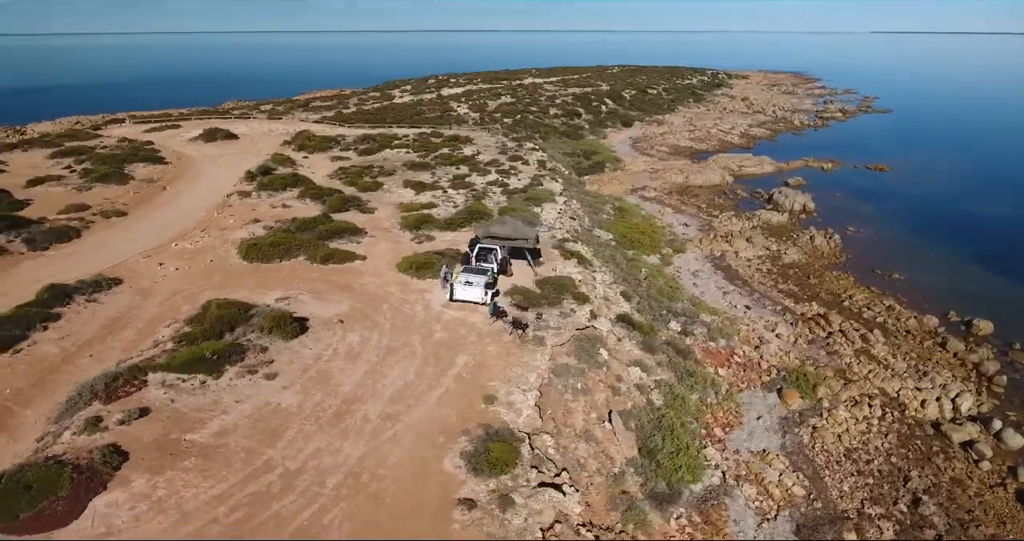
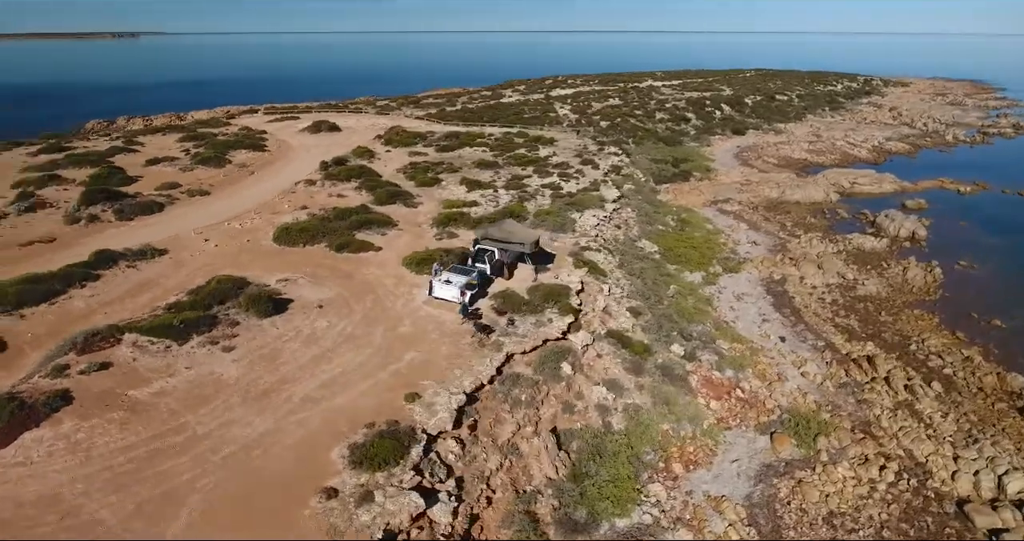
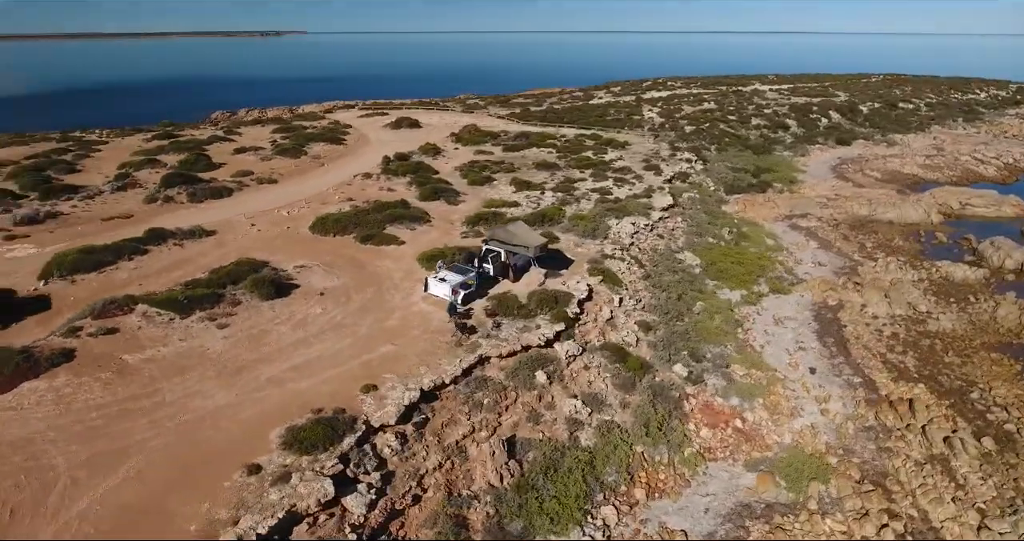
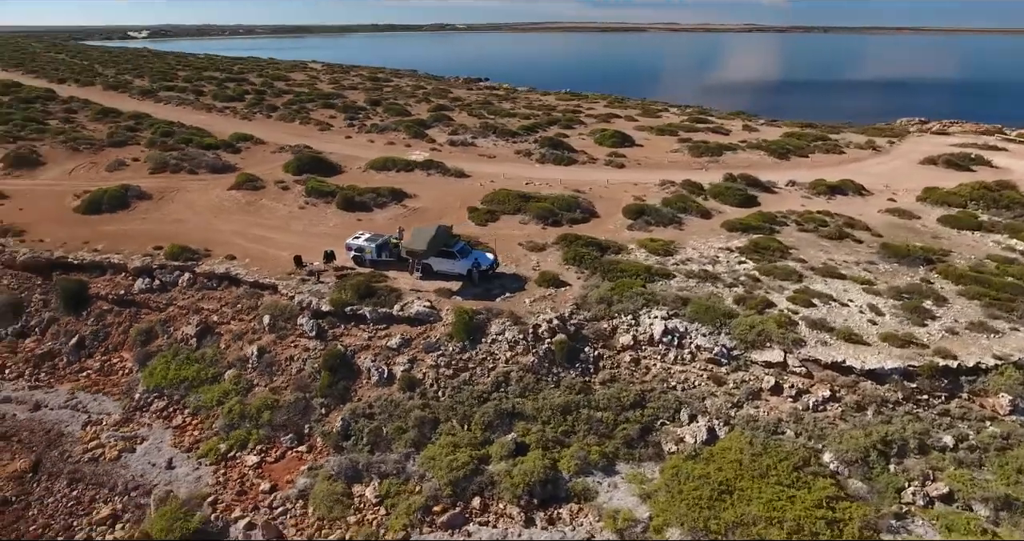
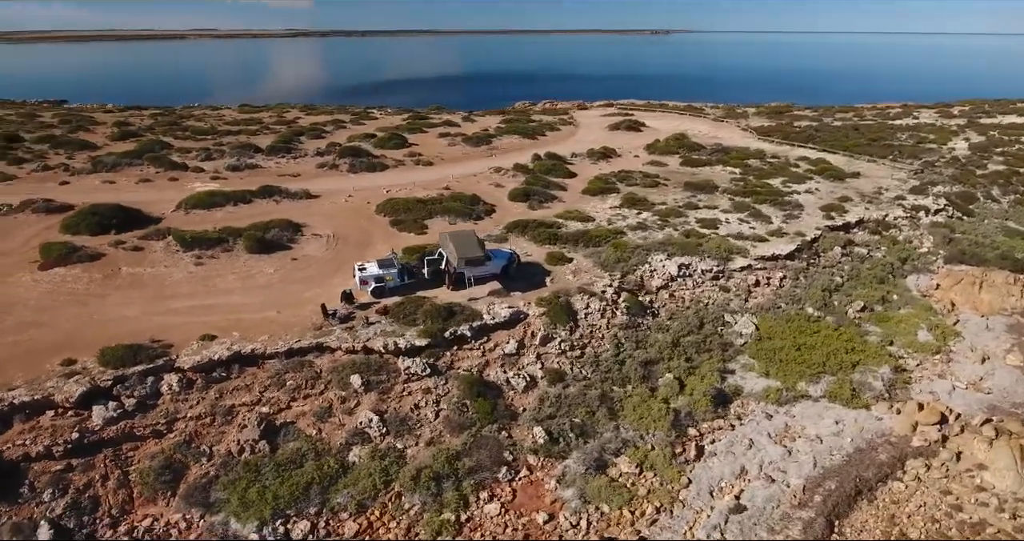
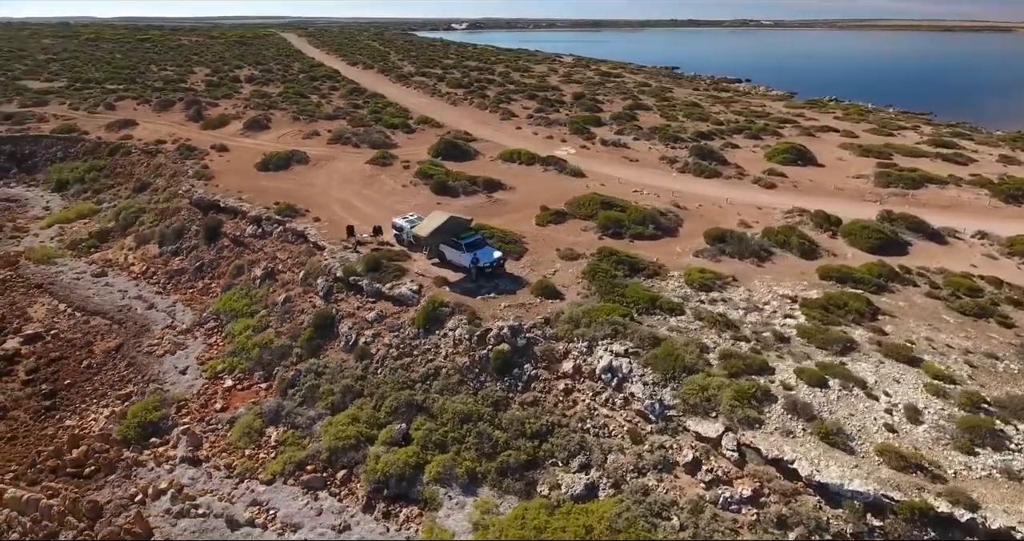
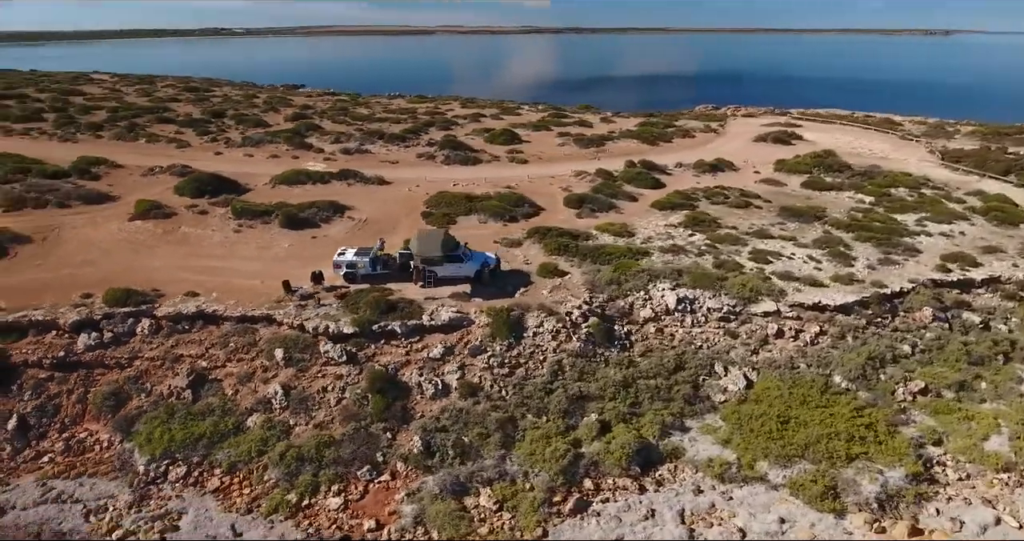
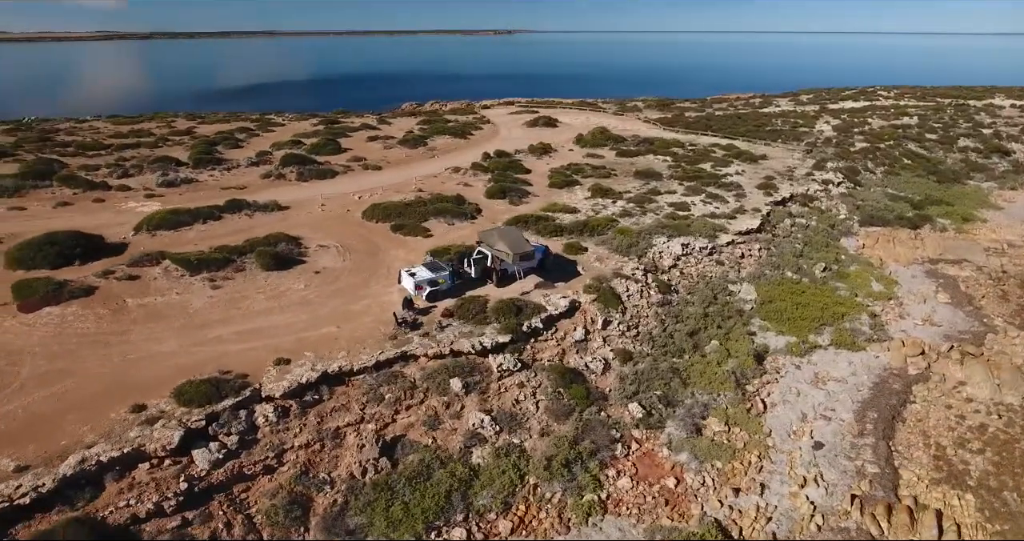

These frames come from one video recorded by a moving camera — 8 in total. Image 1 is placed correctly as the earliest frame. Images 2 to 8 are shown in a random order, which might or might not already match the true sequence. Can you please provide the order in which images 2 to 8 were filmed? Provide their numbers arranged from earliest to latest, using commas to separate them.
2, 3, 8, 5, 7, 4, 6
